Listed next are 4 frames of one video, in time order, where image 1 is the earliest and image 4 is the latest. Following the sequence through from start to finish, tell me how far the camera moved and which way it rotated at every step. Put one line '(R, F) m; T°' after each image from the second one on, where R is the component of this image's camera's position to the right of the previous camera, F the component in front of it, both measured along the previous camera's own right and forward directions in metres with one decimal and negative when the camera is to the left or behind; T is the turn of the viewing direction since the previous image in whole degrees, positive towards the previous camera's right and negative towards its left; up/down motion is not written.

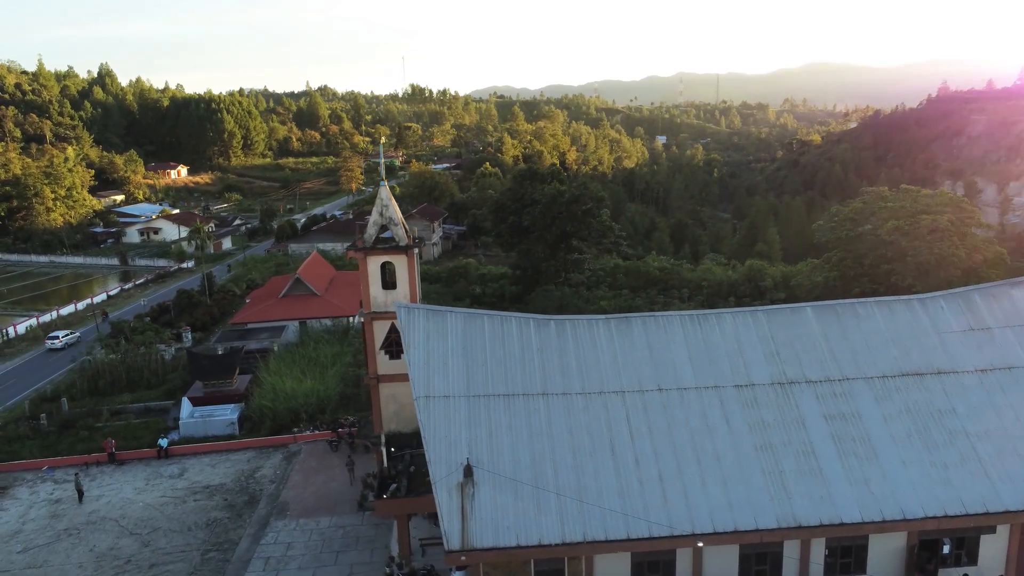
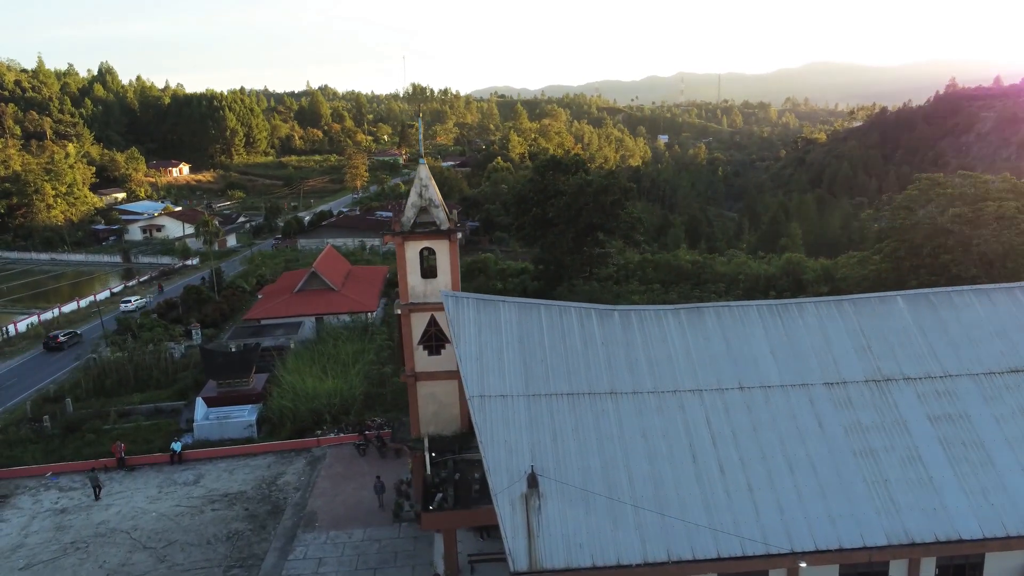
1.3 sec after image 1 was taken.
(-1.0, +1.5) m; 0°
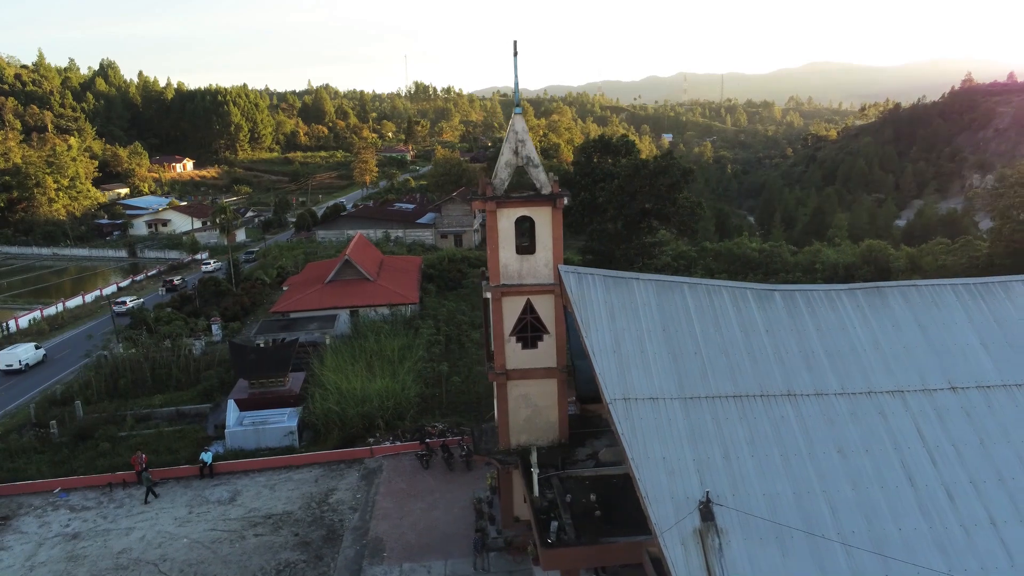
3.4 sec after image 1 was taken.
(-1.8, +2.7) m; 0°
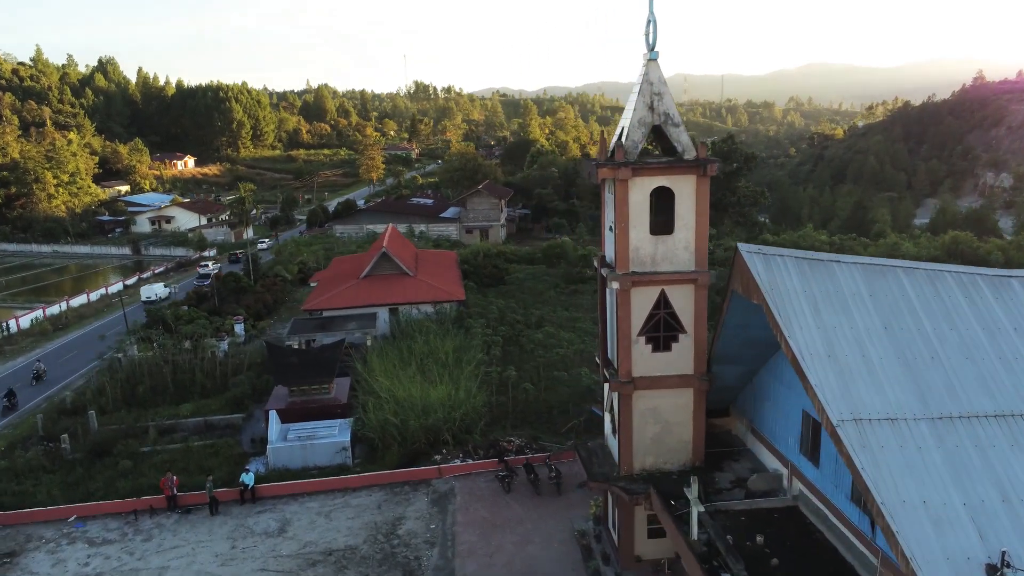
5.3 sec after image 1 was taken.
(-1.7, +2.3) m; 0°
